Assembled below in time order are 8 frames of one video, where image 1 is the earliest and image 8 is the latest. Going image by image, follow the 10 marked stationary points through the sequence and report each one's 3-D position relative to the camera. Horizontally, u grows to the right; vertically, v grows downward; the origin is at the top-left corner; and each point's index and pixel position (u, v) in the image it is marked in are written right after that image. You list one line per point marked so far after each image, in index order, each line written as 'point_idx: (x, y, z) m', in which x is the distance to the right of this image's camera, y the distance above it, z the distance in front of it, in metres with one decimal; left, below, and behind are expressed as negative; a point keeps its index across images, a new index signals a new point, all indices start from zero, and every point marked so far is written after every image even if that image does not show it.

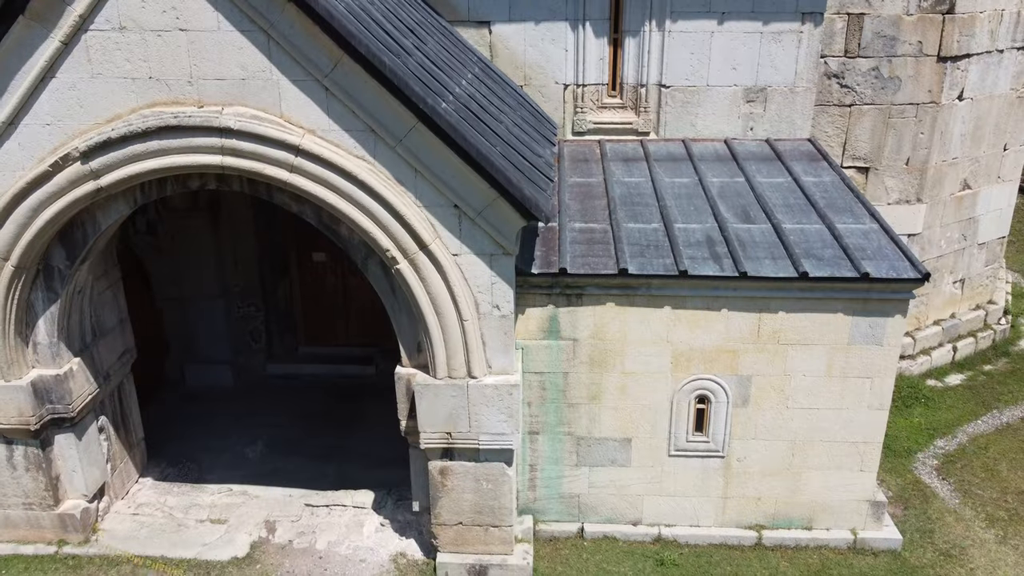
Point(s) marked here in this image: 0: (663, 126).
0: (+1.4, +1.5, +6.6) m
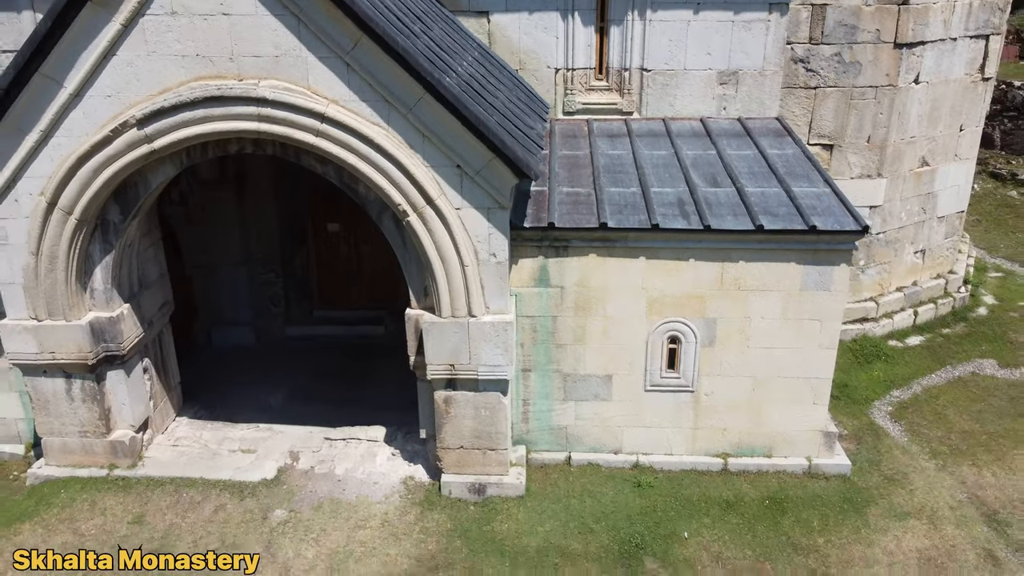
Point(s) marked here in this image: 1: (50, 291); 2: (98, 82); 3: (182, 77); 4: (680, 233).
0: (+1.4, +1.9, +7.3) m
1: (-3.7, 0.0, +5.5) m
2: (-3.0, +1.5, +5.0) m
3: (-2.4, +1.5, +5.0) m
4: (+1.3, +0.4, +5.5) m
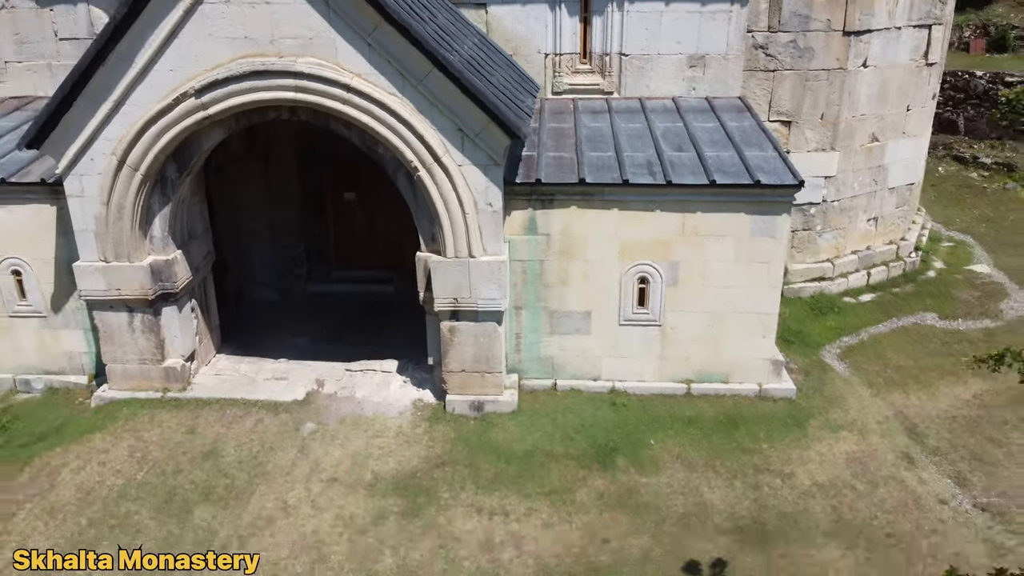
0: (+1.4, +2.4, +8.4) m
1: (-3.7, +0.5, +6.5) m
2: (-3.0, +2.0, +6.0) m
3: (-2.4, +2.0, +6.0) m
4: (+1.3, +1.0, +6.5) m
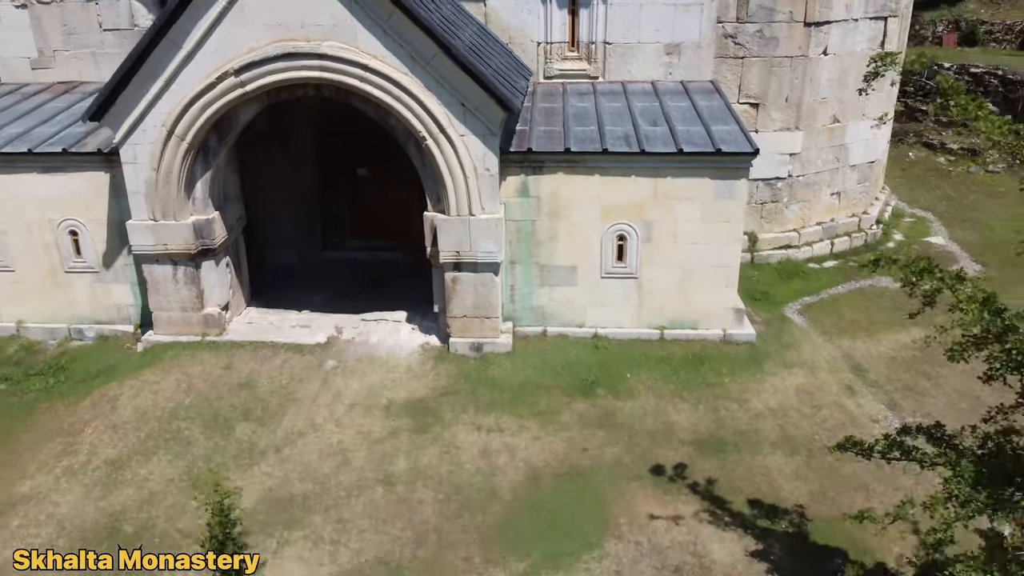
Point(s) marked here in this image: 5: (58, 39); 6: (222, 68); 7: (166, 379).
0: (+1.3, +2.9, +9.4) m
1: (-3.8, +1.0, +7.6) m
2: (-3.1, +2.5, +7.0) m
3: (-2.5, +2.5, +7.0) m
4: (+1.2, +1.4, +7.6) m
5: (-6.3, +3.5, +9.6) m
6: (-3.0, +2.3, +7.1) m
7: (-3.8, -1.0, +7.5) m
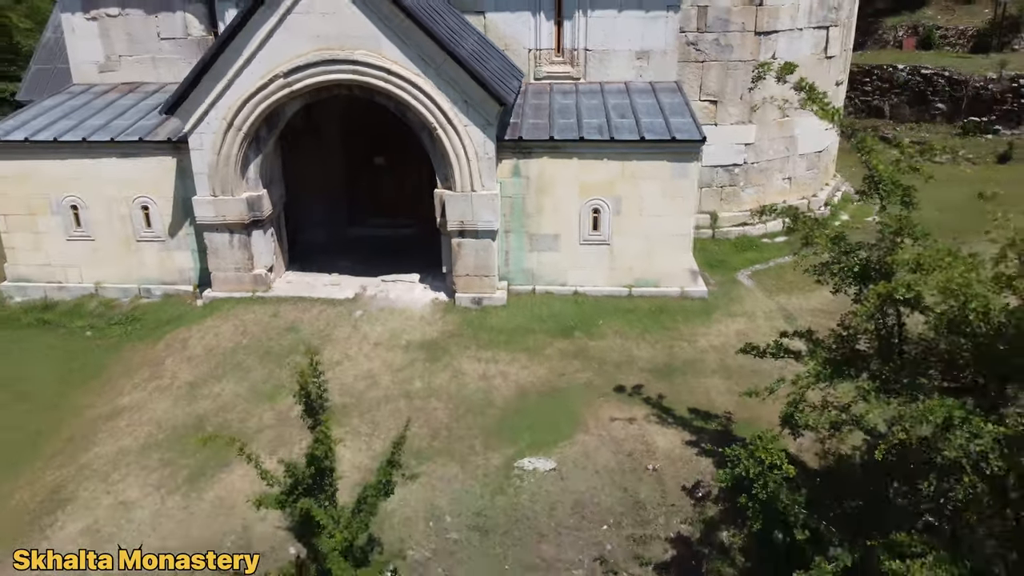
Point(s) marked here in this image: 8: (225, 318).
0: (+1.2, +3.4, +11.1) m
1: (-3.9, +1.5, +9.3) m
2: (-3.2, +3.0, +8.8) m
3: (-2.6, +3.0, +8.8) m
4: (+1.1, +1.9, +9.3) m
5: (-6.4, +4.0, +11.4) m
6: (-3.1, +2.8, +8.8) m
7: (-3.9, -0.5, +9.3) m
8: (-3.9, -0.4, +9.4) m
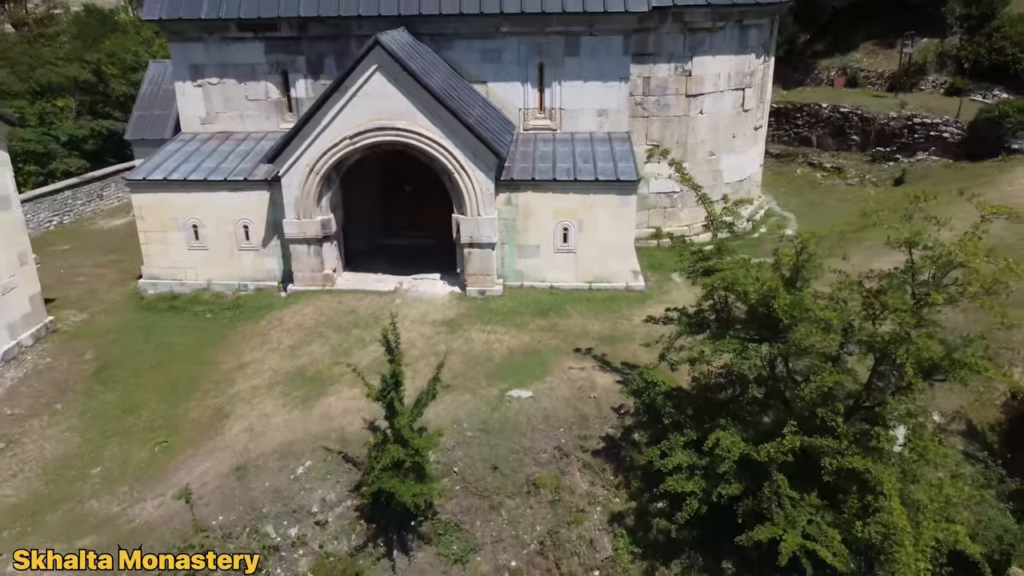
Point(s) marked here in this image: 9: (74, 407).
0: (+1.1, +3.5, +15.1) m
1: (-4.0, +1.6, +13.3) m
2: (-3.3, +3.1, +12.8) m
3: (-2.7, +3.1, +12.8) m
4: (+1.0, +2.0, +13.3) m
5: (-6.5, +4.1, +15.4) m
6: (-3.2, +2.8, +12.8) m
7: (-4.0, -0.4, +13.3) m
8: (-4.0, -0.3, +13.4) m
9: (-7.0, -1.9, +11.2) m
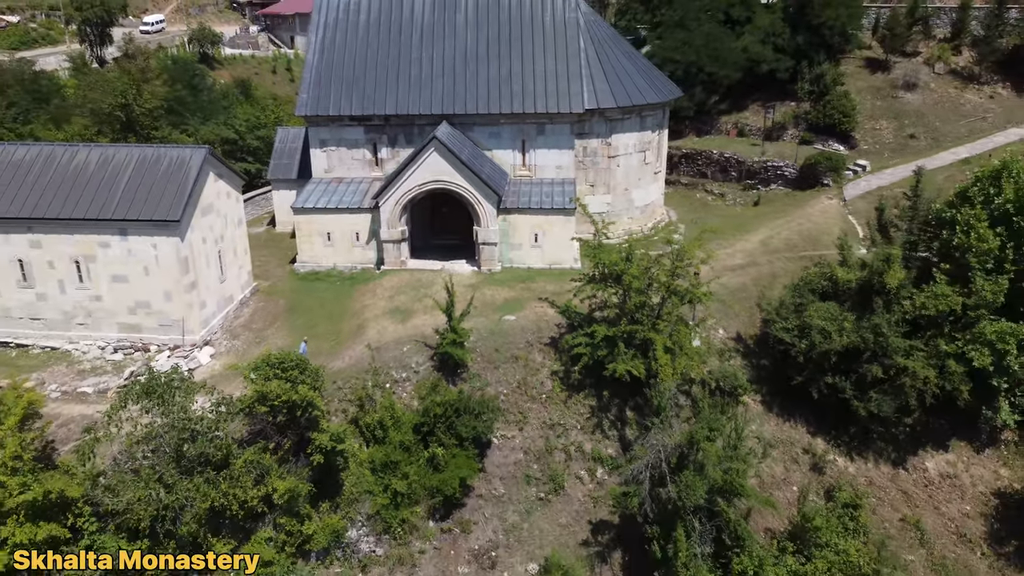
0: (+0.9, +4.2, +26.0) m
1: (-4.2, +2.3, +24.2) m
2: (-3.5, +3.8, +23.7) m
3: (-2.9, +3.8, +23.7) m
4: (+0.8, +2.8, +24.2) m
5: (-6.7, +4.8, +26.3) m
6: (-3.4, +3.6, +23.8) m
7: (-4.2, +0.3, +24.2) m
8: (-4.2, +0.4, +24.3) m
9: (-7.2, -1.2, +22.1) m
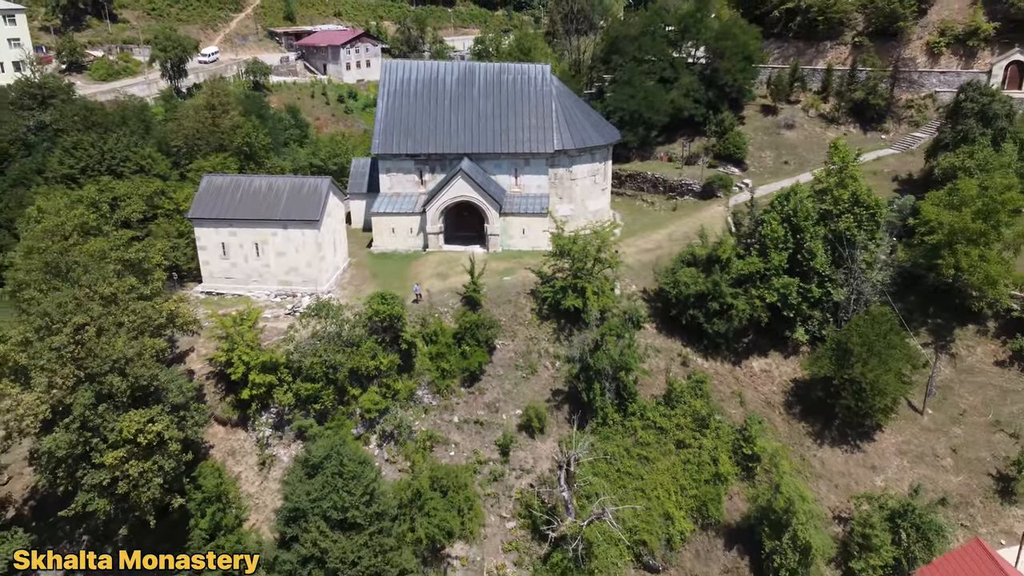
0: (+0.7, +5.7, +40.6) m
1: (-4.4, +3.7, +38.9) m
2: (-3.7, +5.2, +38.3) m
3: (-3.1, +5.3, +38.3) m
4: (+0.6, +4.2, +38.8) m
5: (-6.9, +6.2, +41.0) m
6: (-3.6, +5.0, +38.4) m
7: (-4.4, +1.8, +38.8) m
8: (-4.4, +1.8, +39.0) m
9: (-7.4, +0.3, +36.8) m
